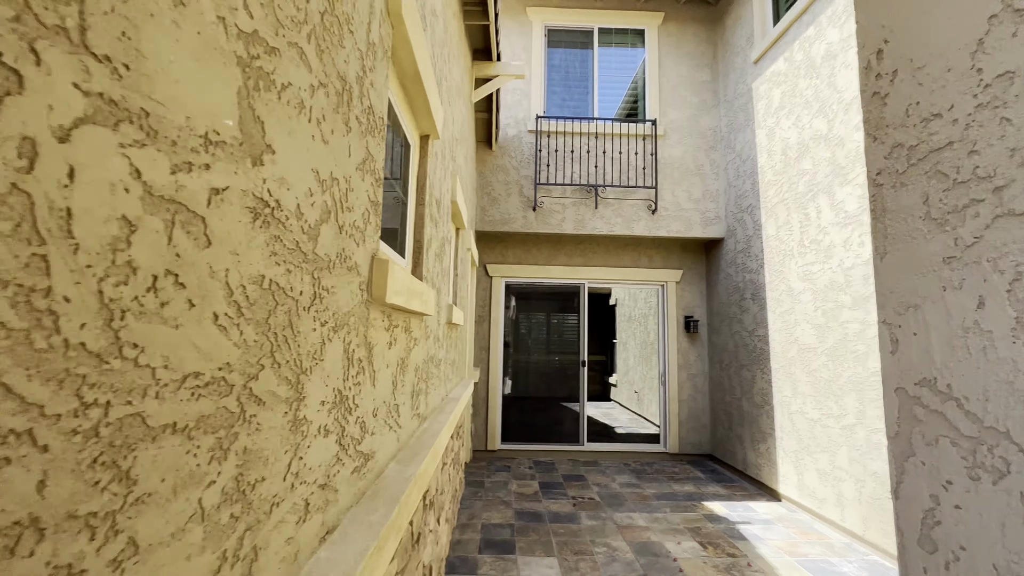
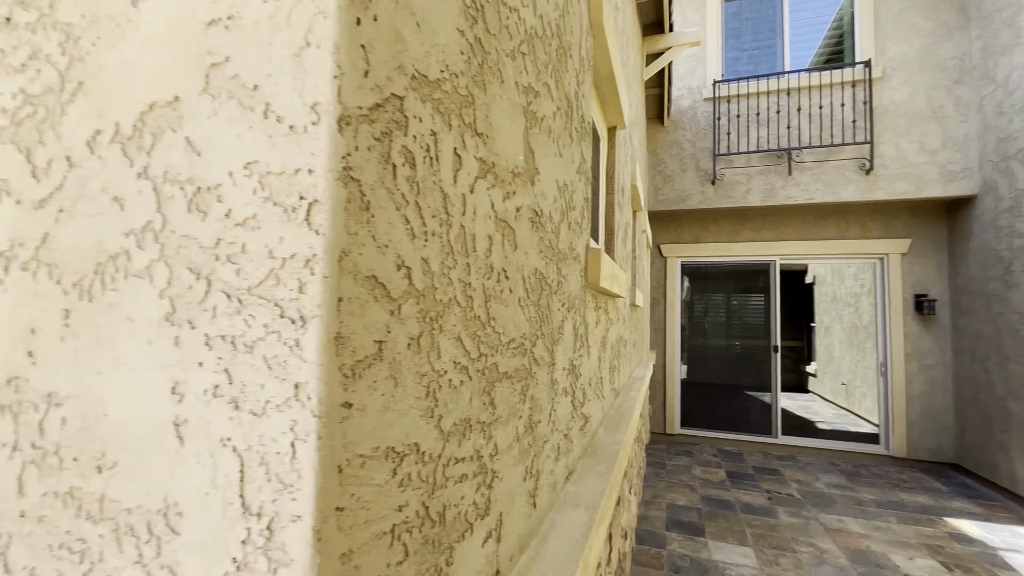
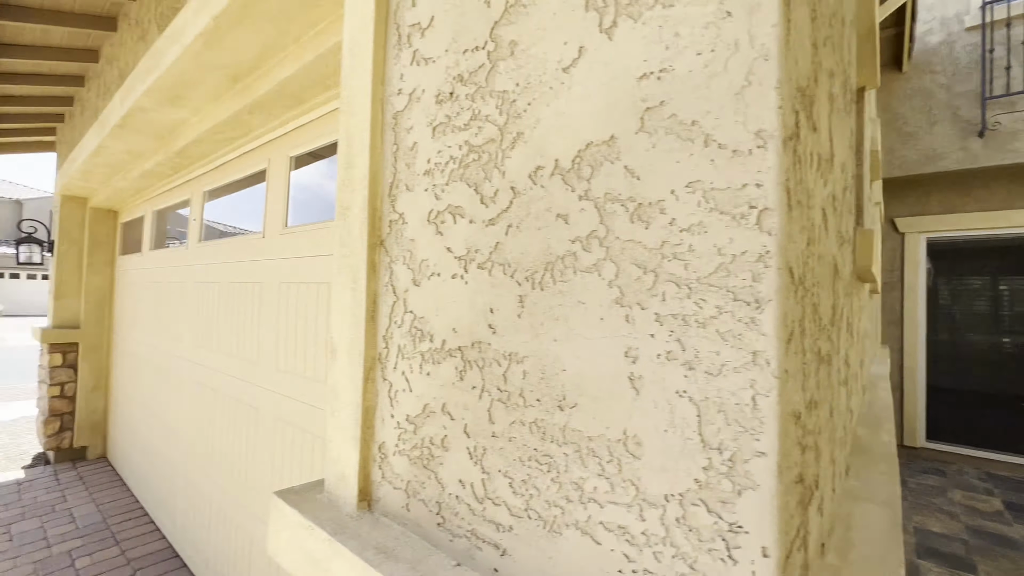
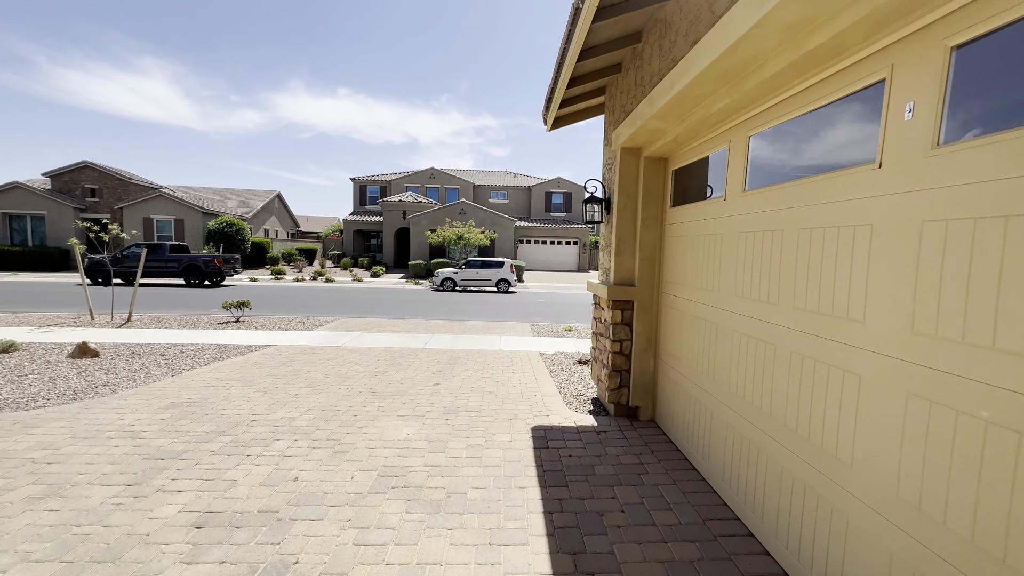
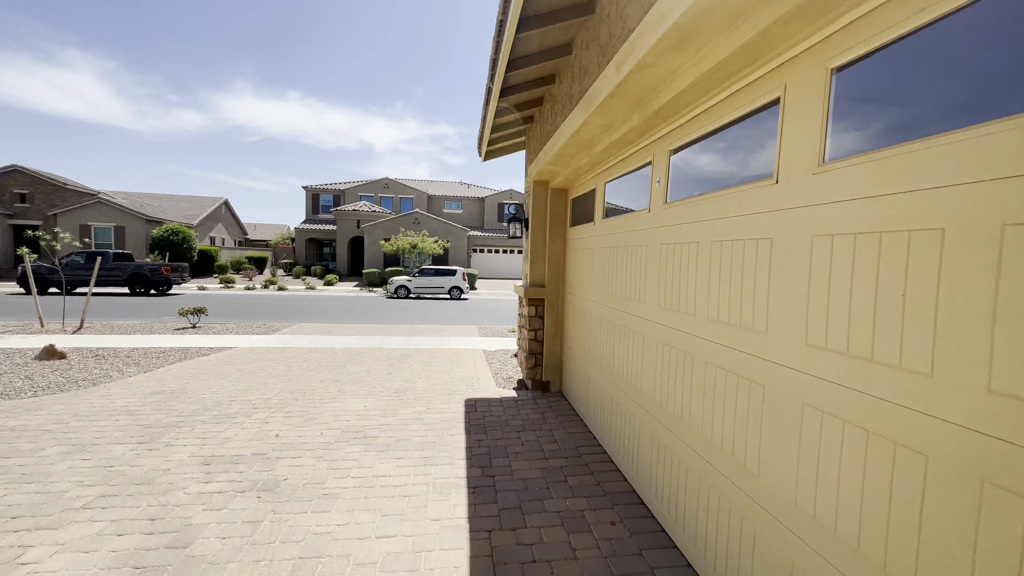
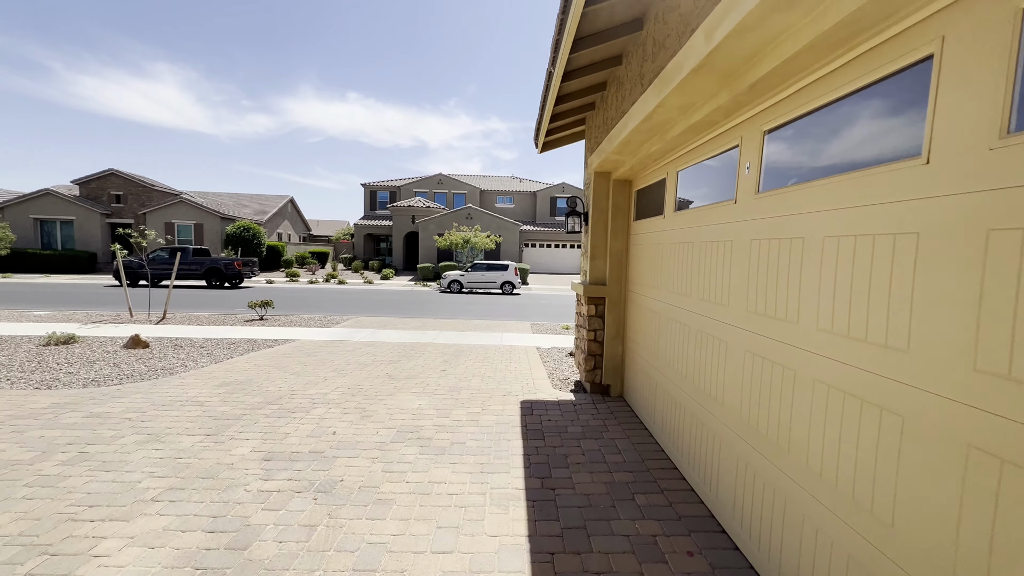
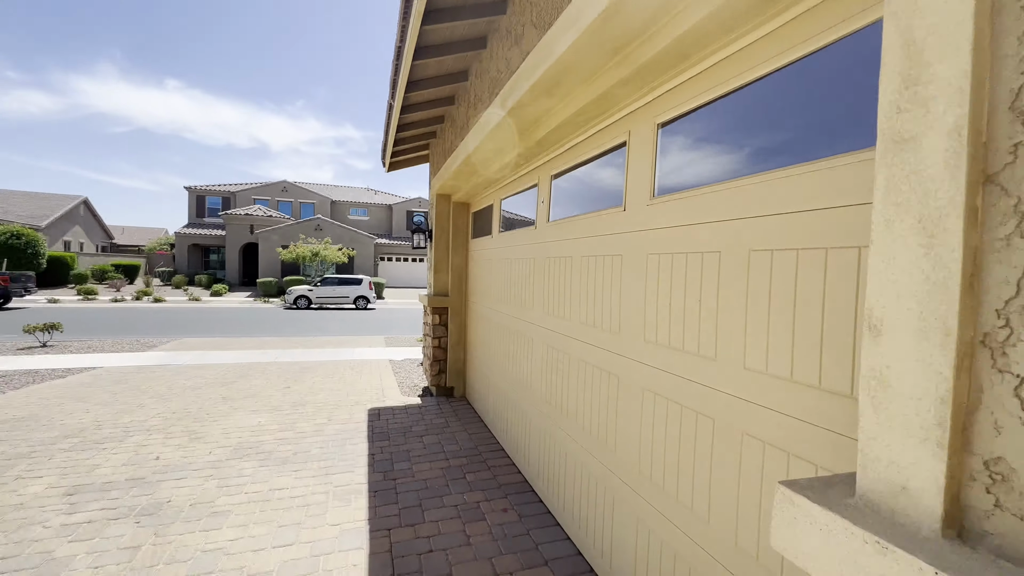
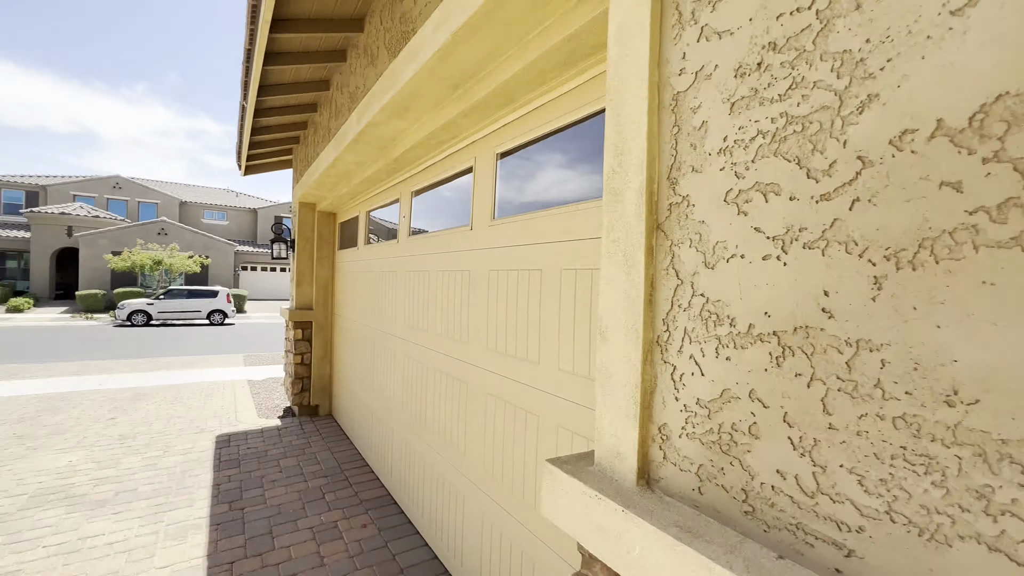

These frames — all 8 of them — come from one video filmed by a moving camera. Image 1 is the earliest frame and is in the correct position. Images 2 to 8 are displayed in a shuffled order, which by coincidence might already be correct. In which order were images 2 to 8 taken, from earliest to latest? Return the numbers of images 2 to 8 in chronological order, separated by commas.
2, 3, 8, 7, 5, 6, 4
